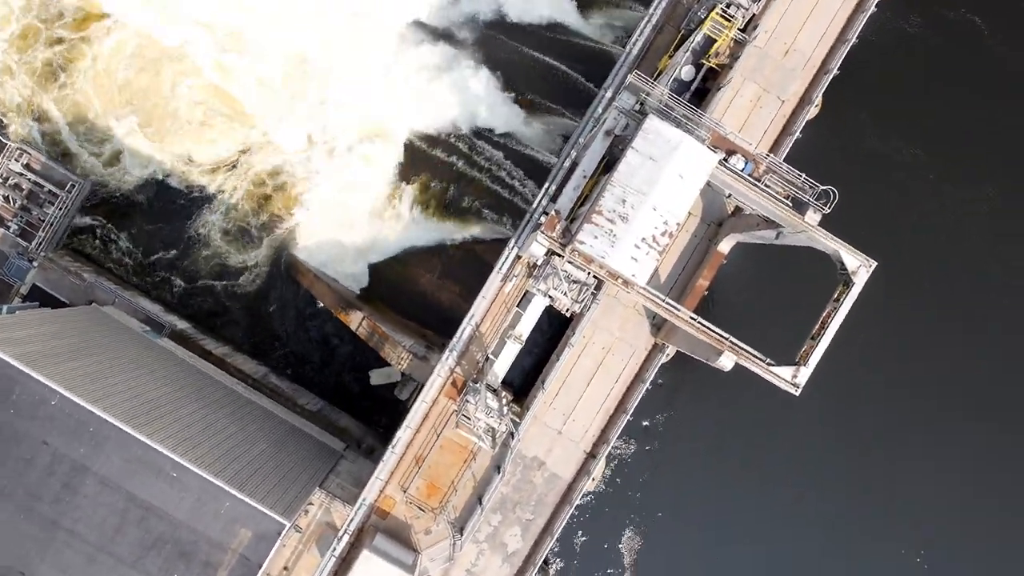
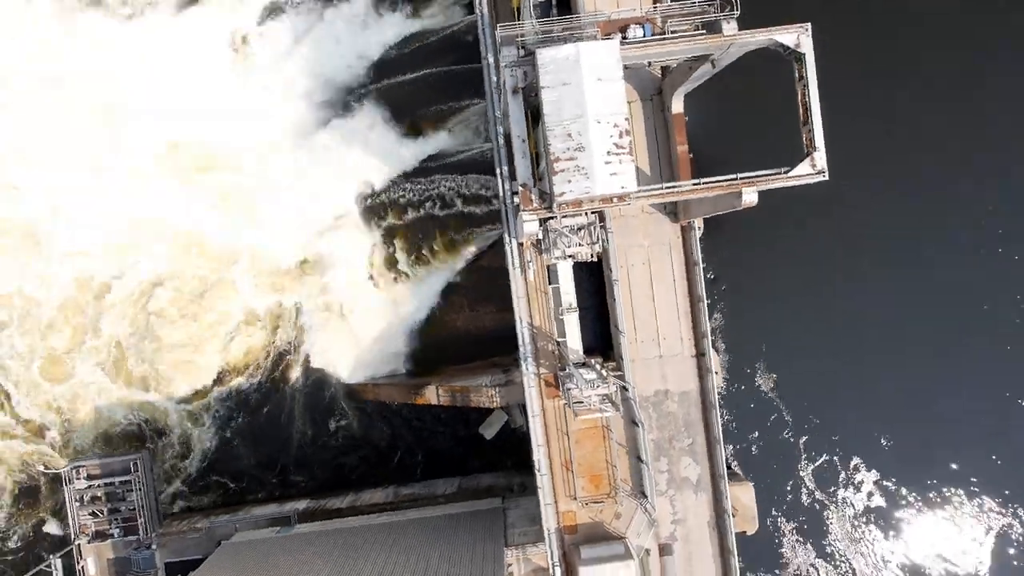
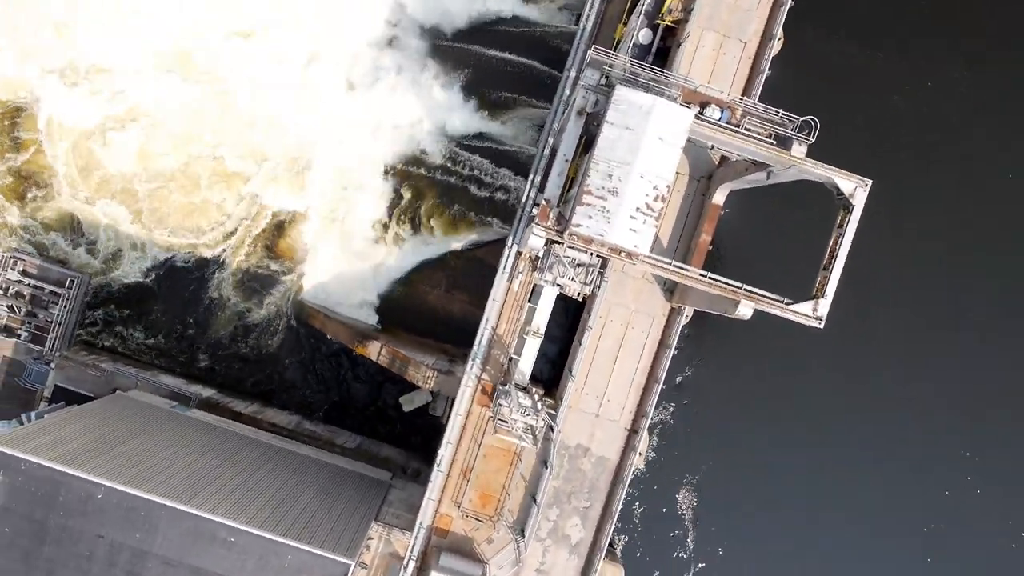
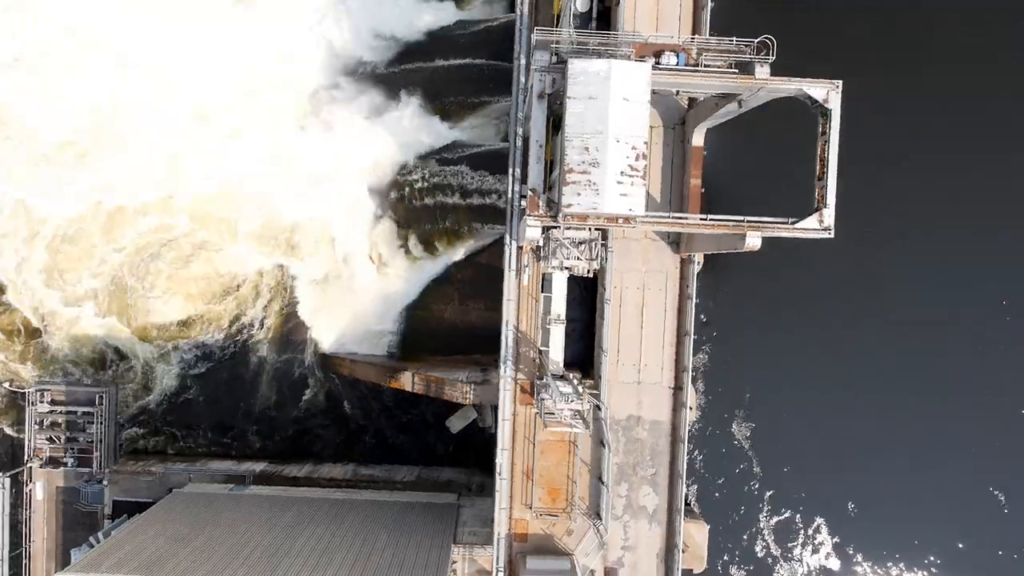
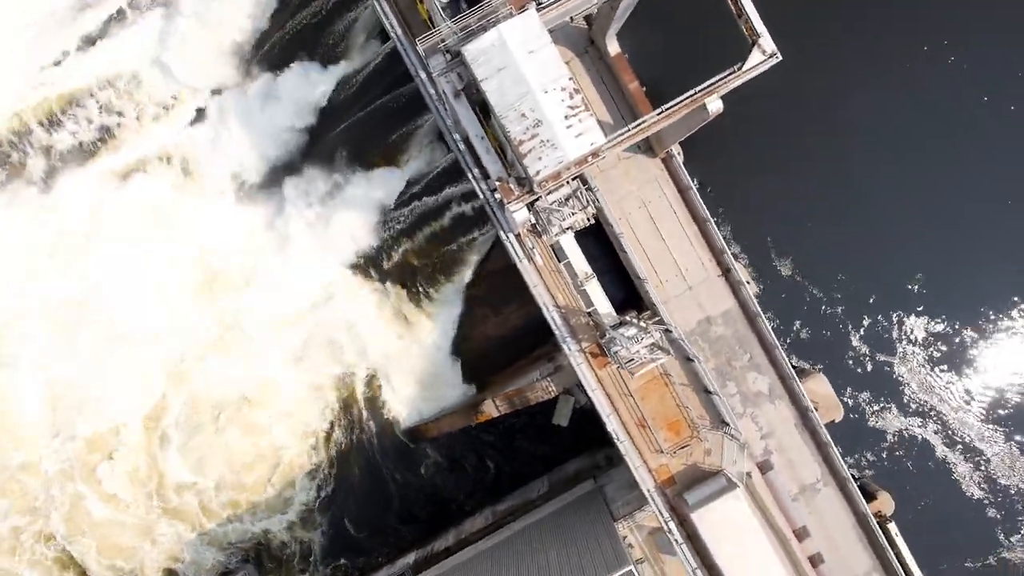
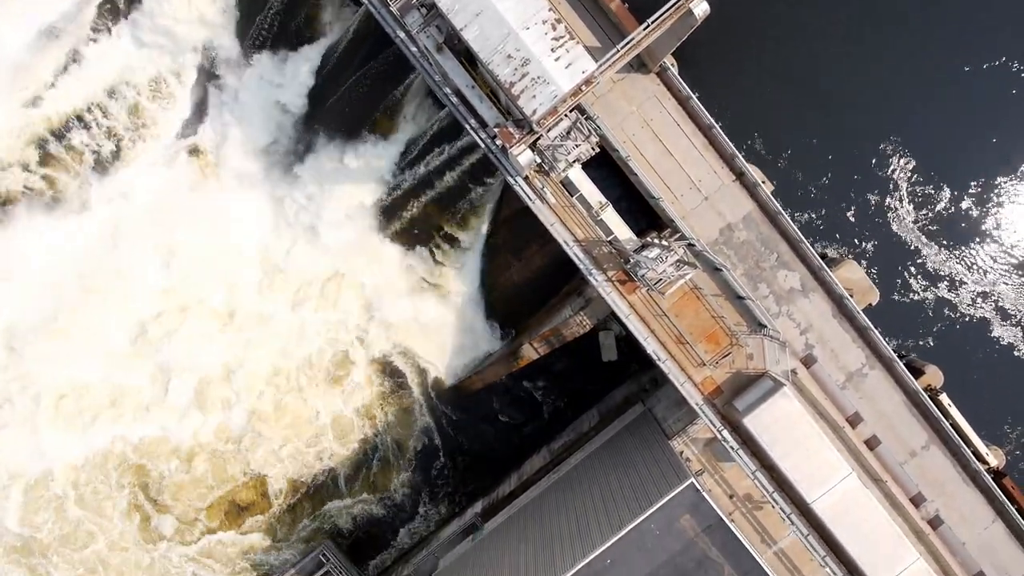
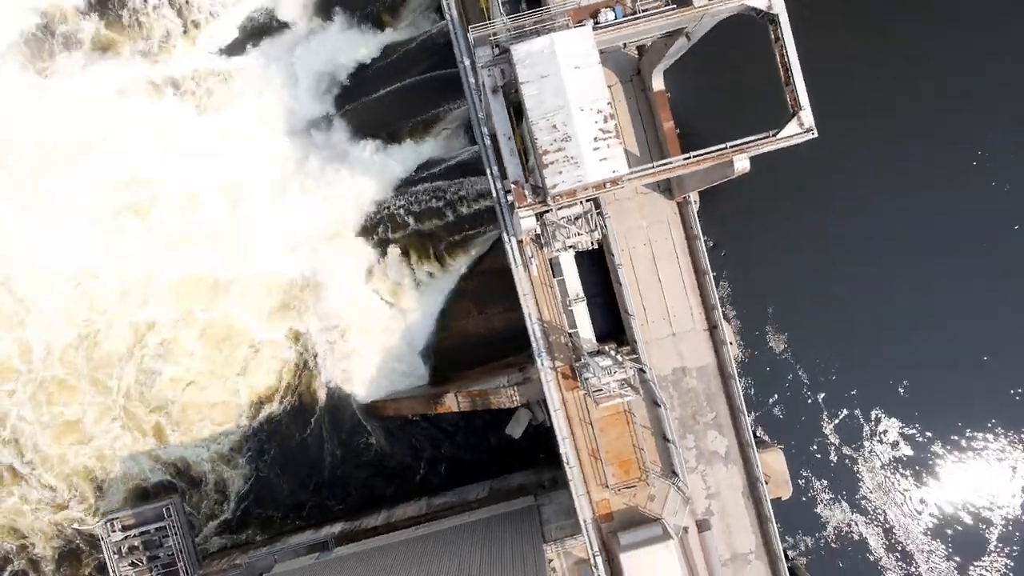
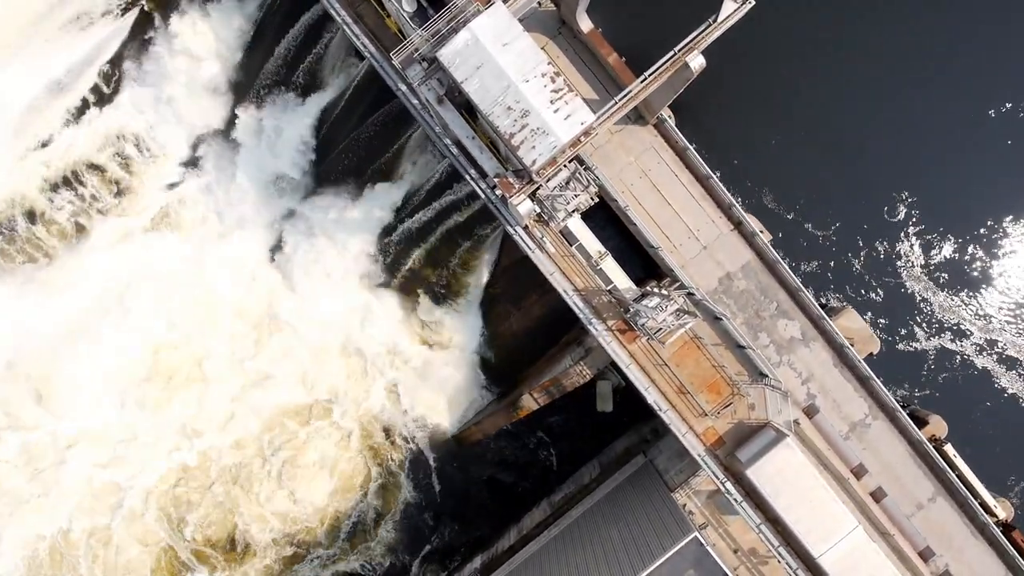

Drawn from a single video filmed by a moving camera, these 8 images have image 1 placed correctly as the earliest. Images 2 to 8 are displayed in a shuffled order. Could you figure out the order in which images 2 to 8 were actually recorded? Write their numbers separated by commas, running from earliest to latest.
3, 4, 2, 7, 5, 8, 6
